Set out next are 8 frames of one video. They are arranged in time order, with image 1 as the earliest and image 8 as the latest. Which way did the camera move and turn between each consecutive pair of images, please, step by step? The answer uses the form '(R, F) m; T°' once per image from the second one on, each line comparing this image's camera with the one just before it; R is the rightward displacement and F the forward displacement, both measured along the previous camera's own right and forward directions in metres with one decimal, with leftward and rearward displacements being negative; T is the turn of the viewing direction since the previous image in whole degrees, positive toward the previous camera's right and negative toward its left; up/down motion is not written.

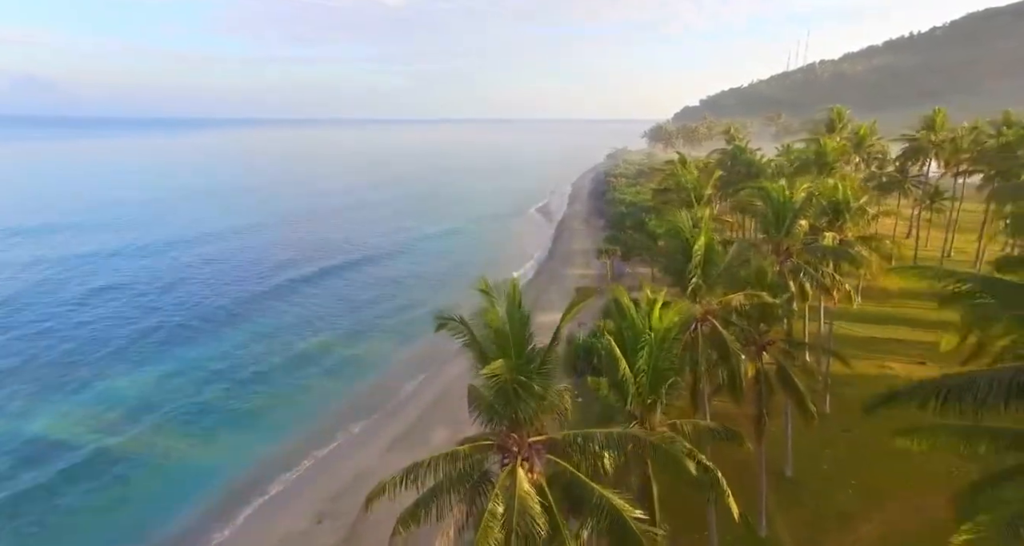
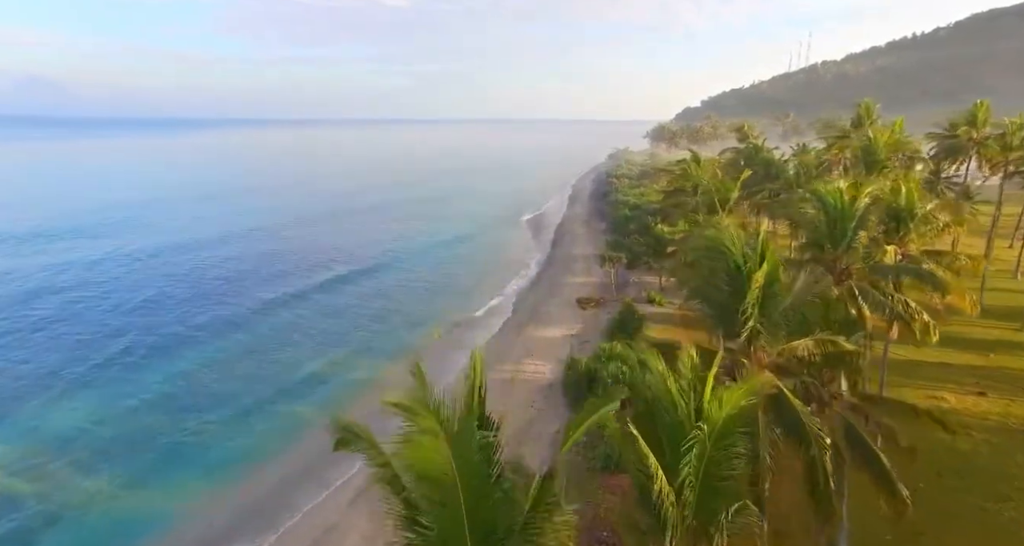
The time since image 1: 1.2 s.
(+0.4, +3.8) m; 0°
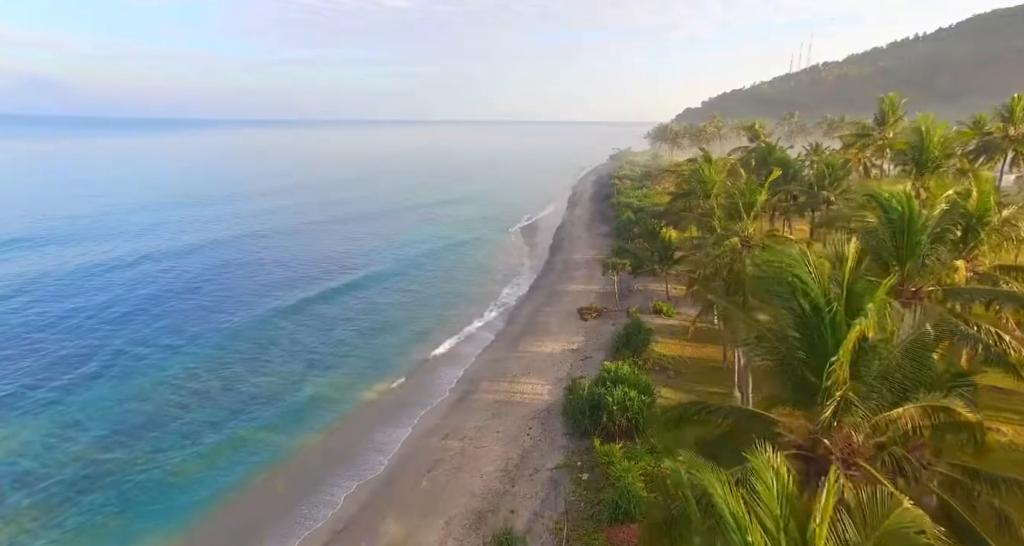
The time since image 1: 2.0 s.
(+0.3, +2.8) m; 0°
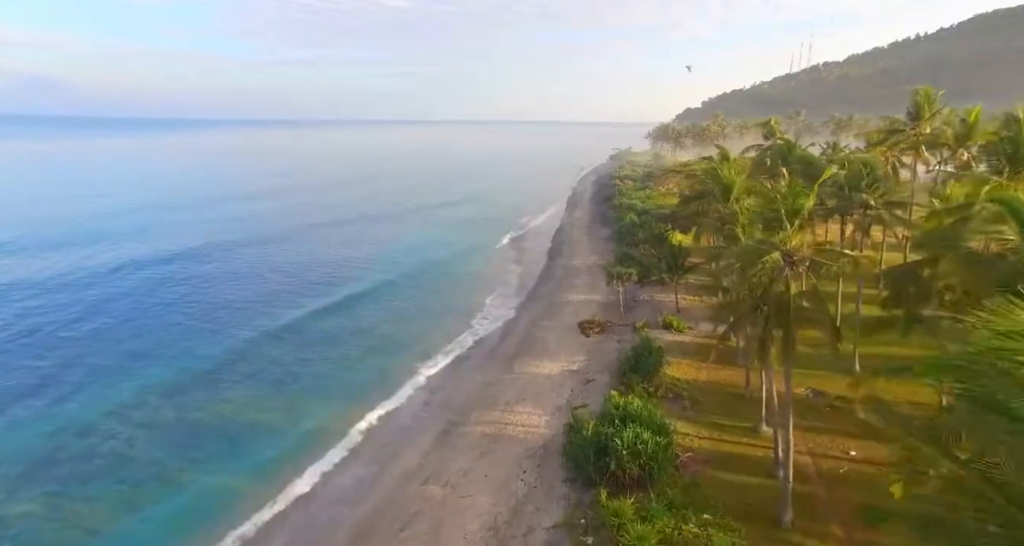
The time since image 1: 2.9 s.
(+0.3, +3.5) m; 0°
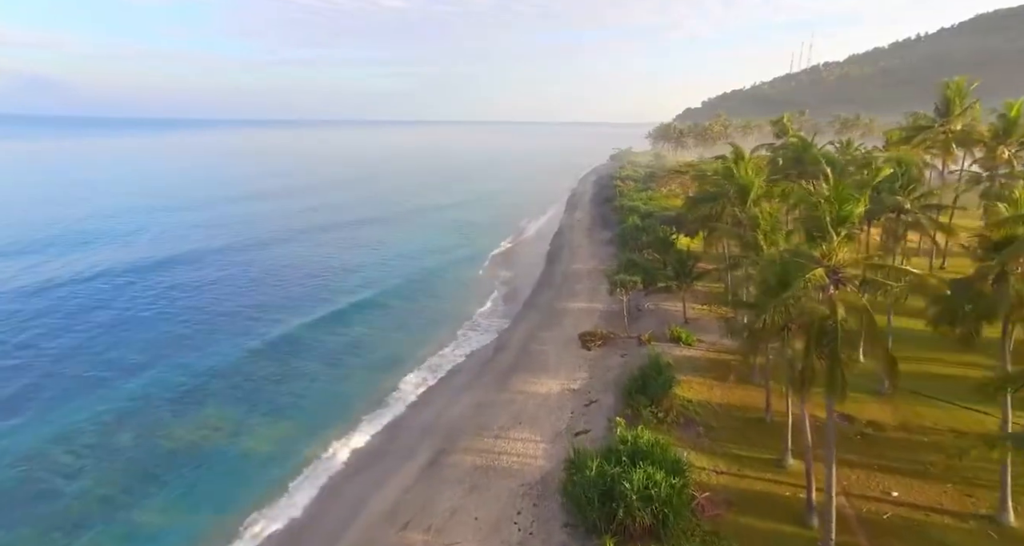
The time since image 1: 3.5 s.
(+0.2, +2.5) m; 0°
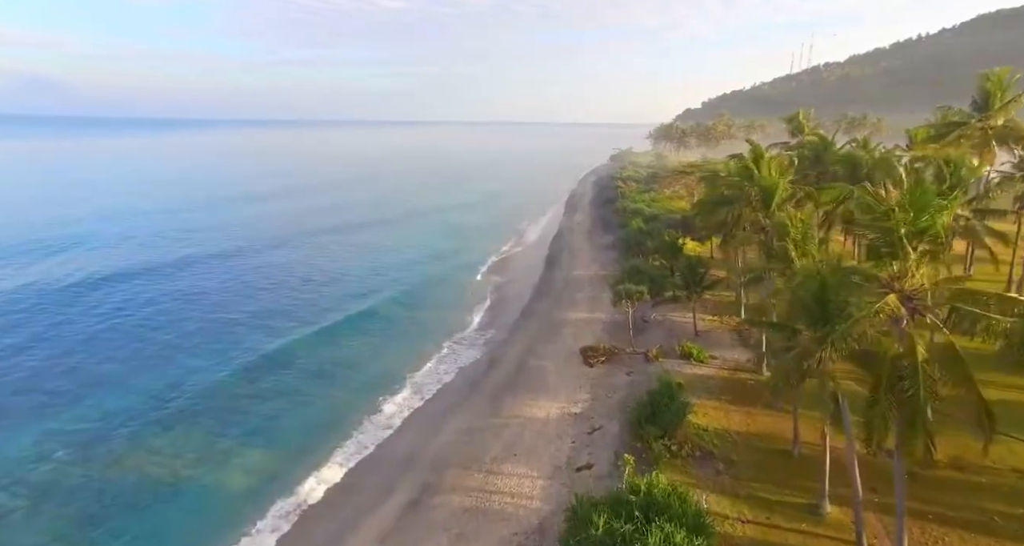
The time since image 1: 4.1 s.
(+0.2, +2.6) m; 0°
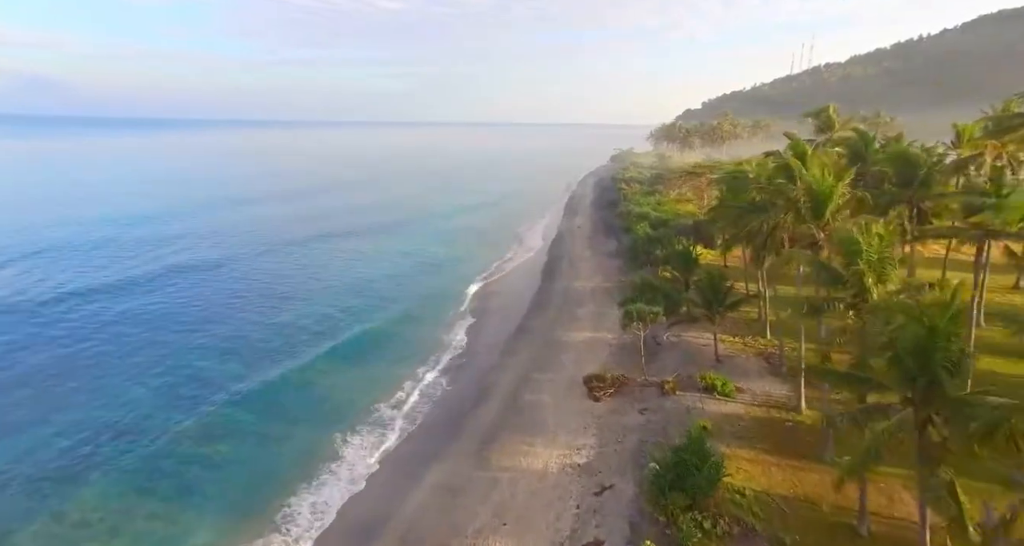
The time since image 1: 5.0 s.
(+0.3, +4.2) m; 0°
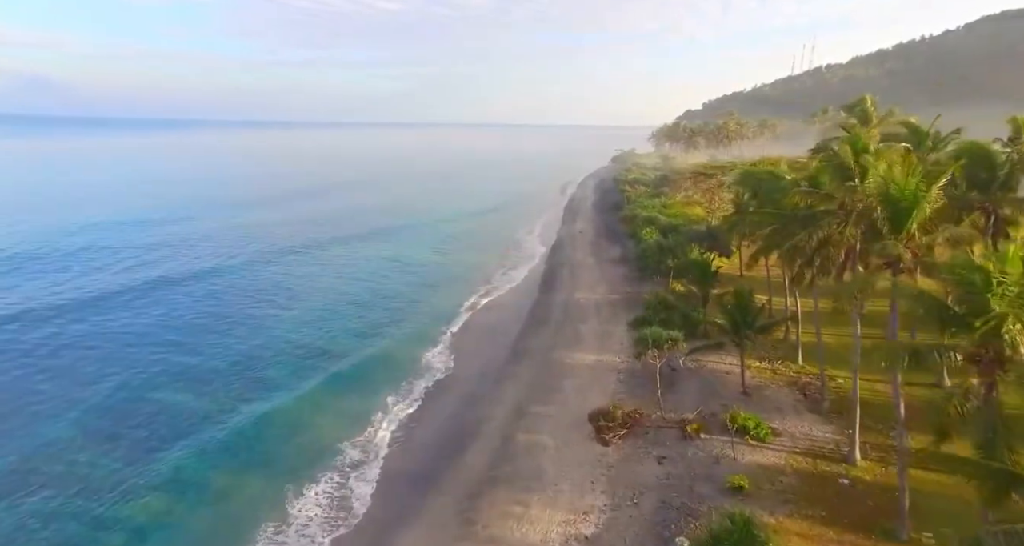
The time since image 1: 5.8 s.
(+0.3, +3.9) m; 0°
